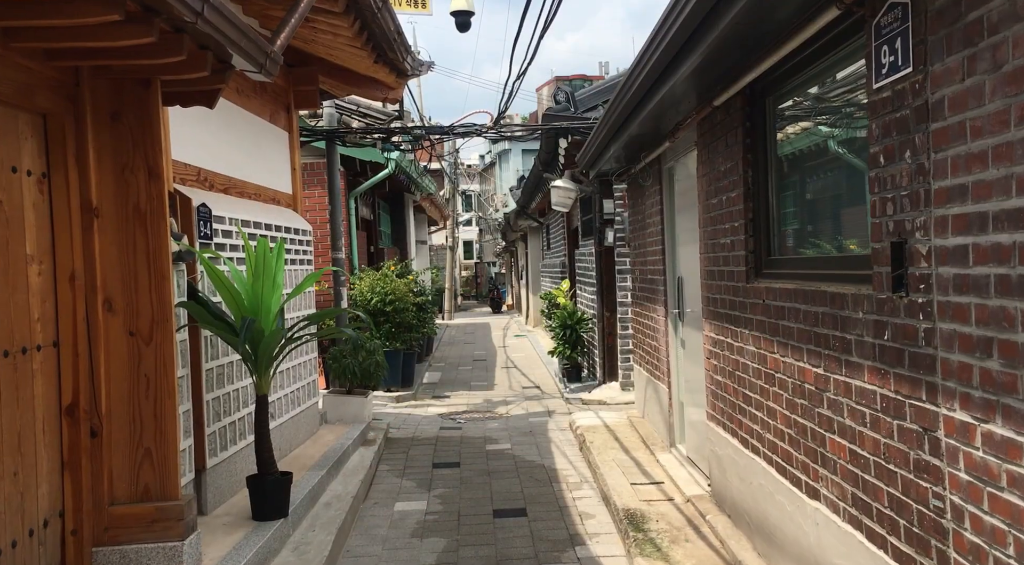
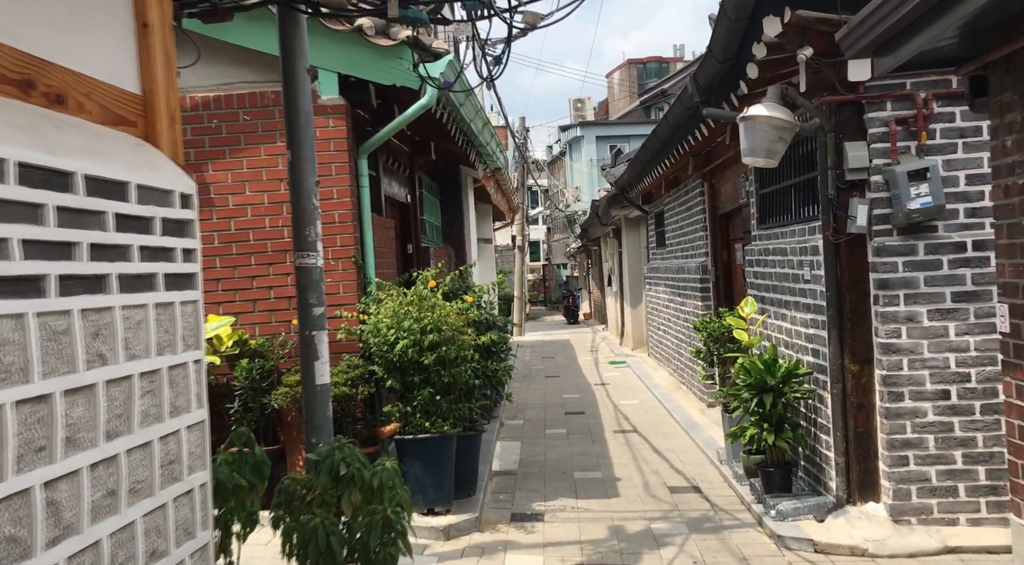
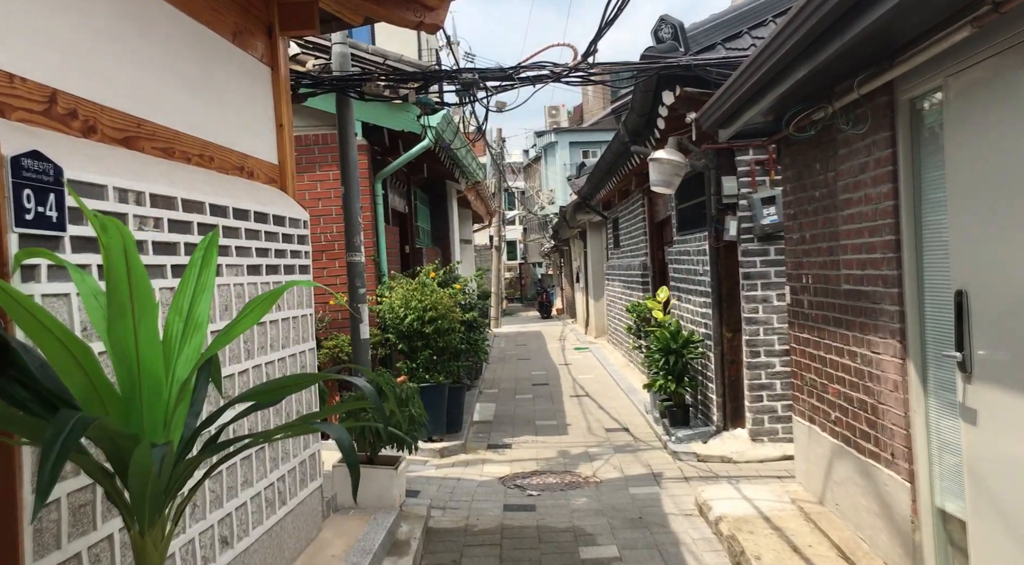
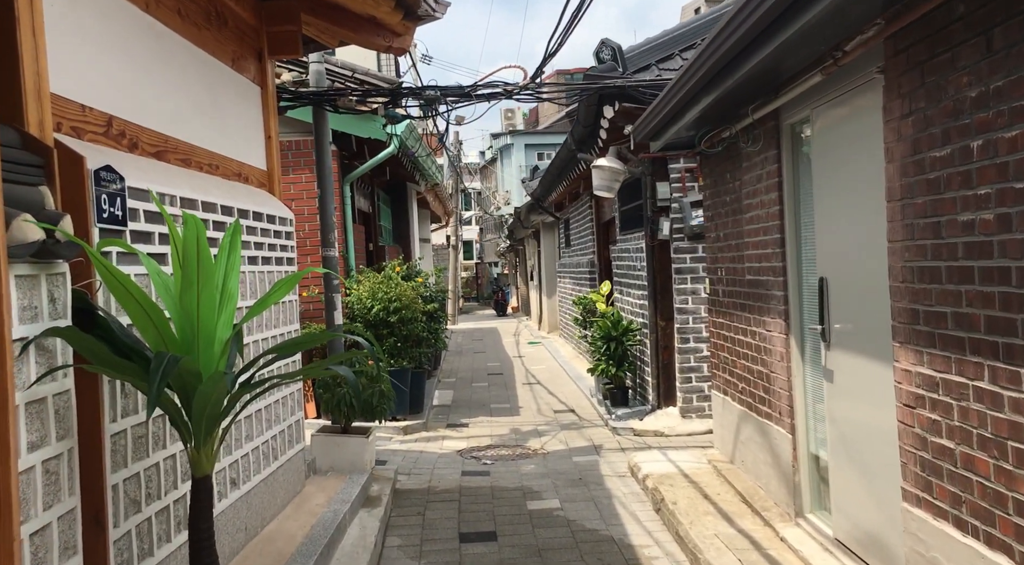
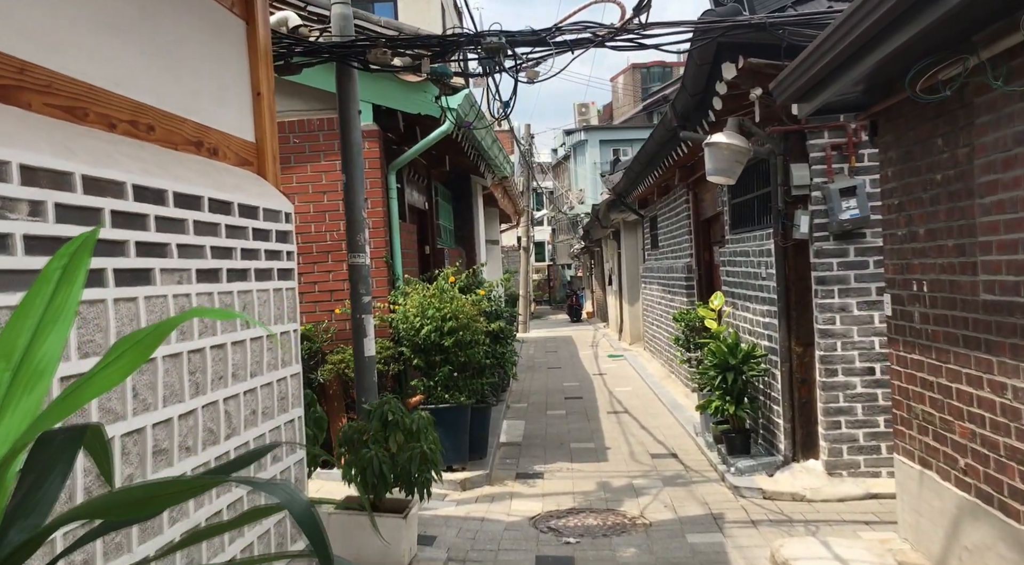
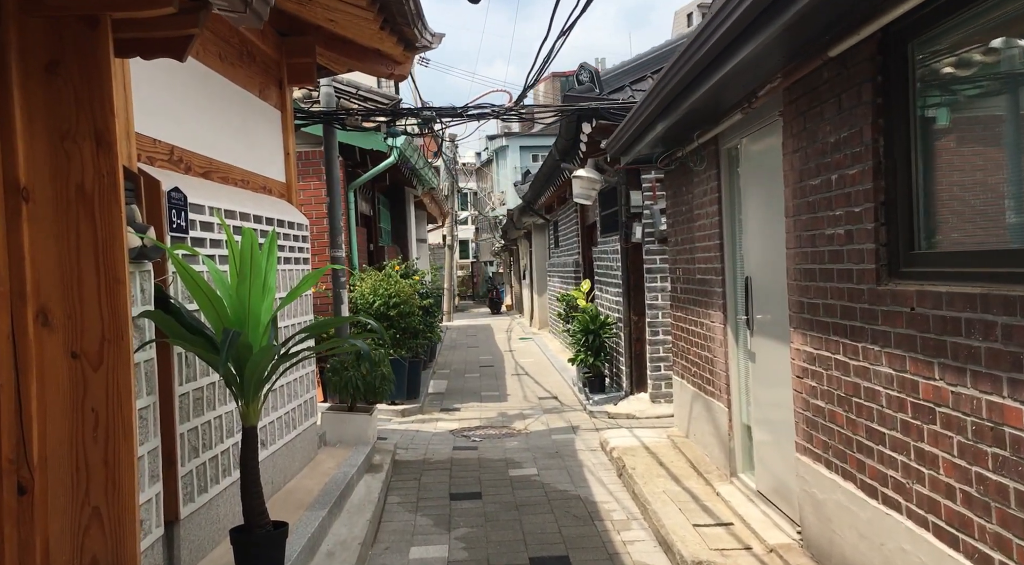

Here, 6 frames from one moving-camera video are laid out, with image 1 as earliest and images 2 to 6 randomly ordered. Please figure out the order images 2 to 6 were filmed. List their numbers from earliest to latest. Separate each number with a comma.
6, 4, 3, 5, 2
